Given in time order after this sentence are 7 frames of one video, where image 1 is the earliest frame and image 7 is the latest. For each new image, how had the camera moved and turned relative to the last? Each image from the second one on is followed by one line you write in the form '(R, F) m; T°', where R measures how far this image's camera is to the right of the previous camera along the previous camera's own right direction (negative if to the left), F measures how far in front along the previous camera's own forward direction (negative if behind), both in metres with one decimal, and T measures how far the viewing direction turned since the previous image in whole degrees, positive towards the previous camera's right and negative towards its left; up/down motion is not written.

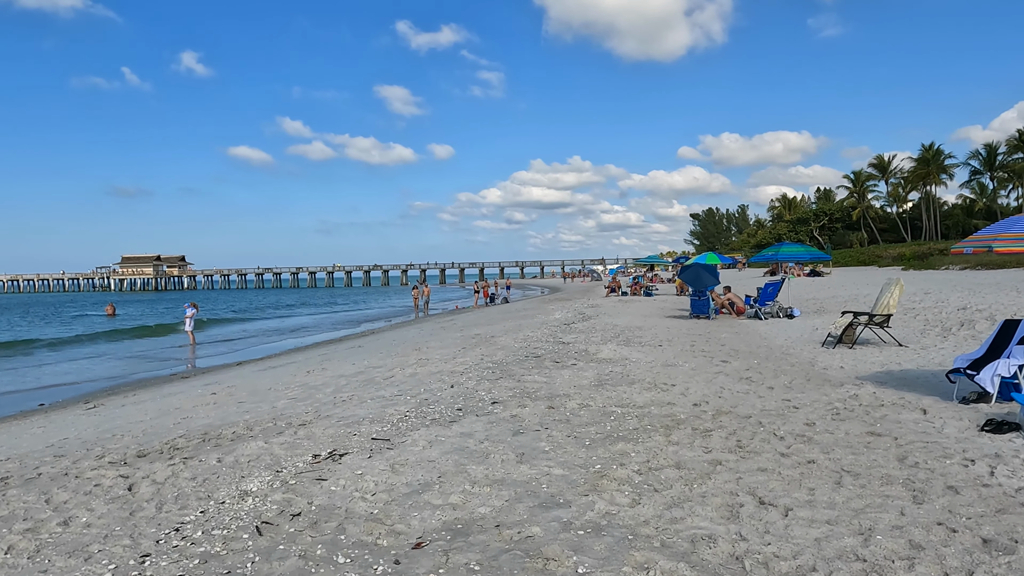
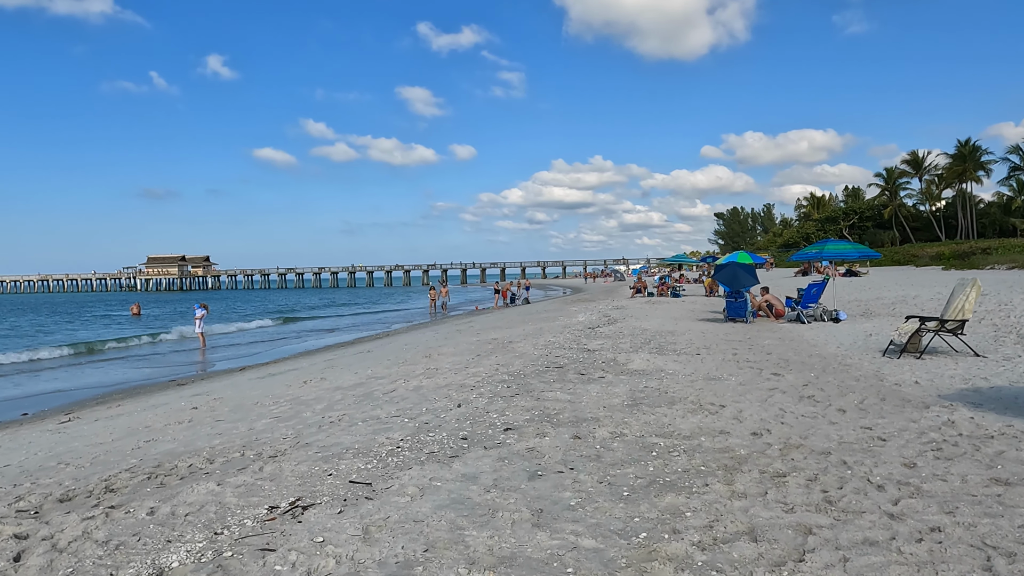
(0.0, +1.1) m; -2°
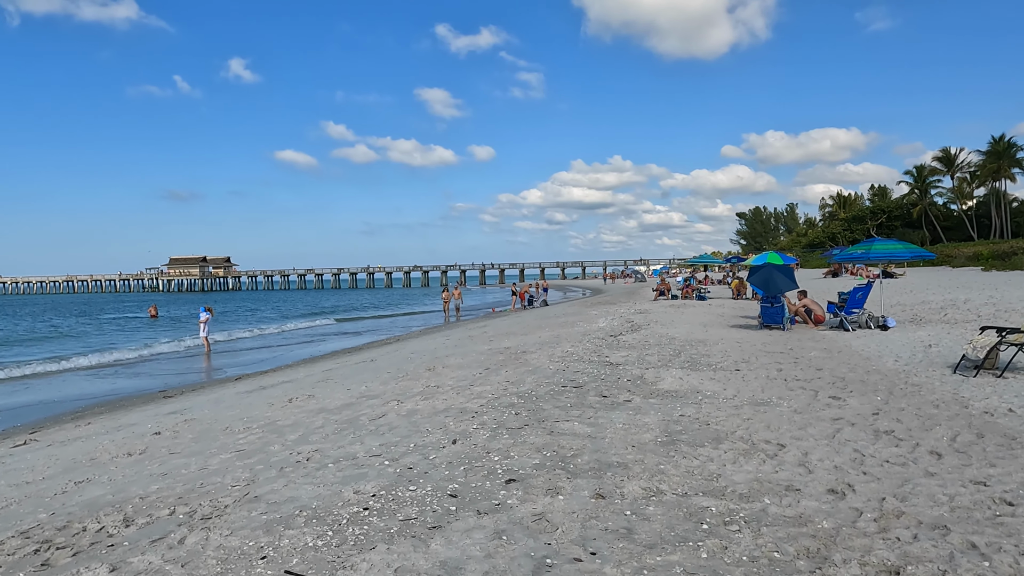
(+0.1, +1.1) m; -2°
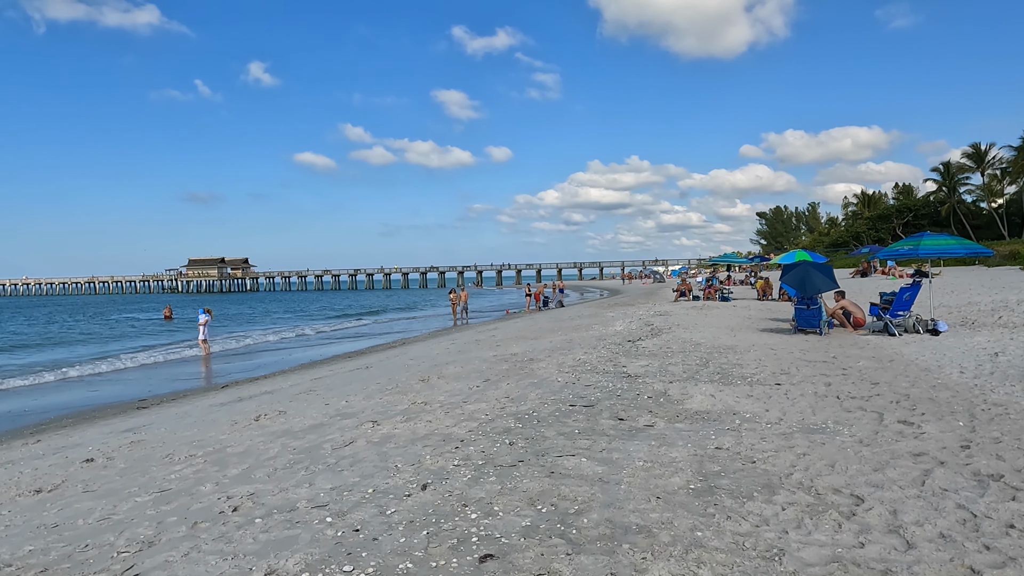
(+0.2, +1.2) m; -1°
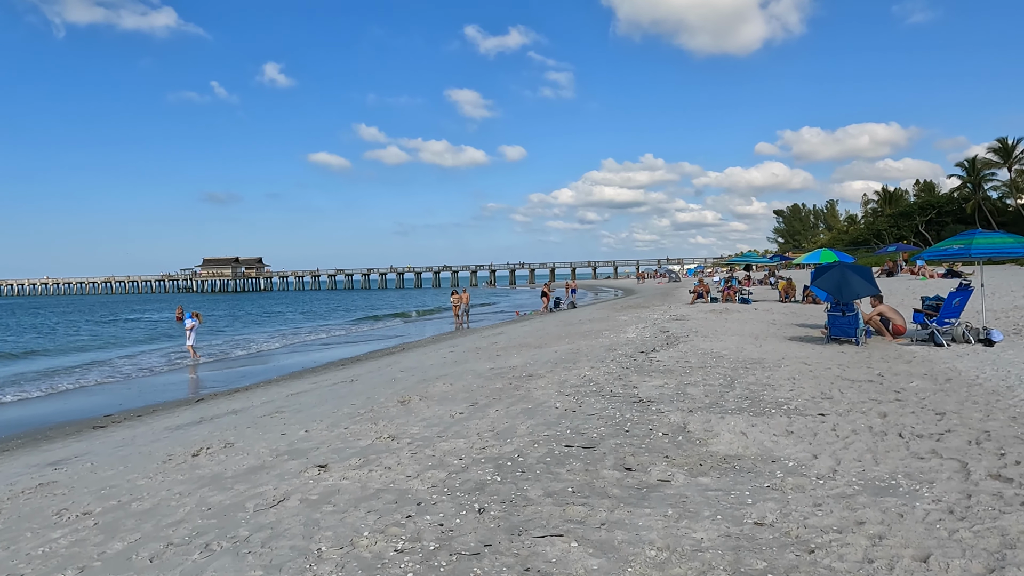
(+0.2, +1.2) m; -1°
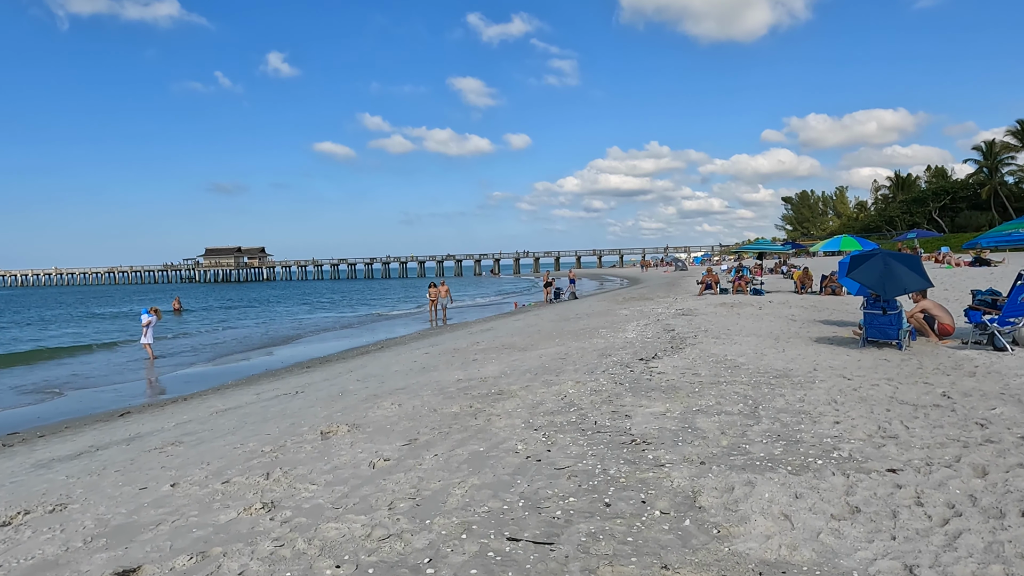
(+0.4, +1.8) m; -1°
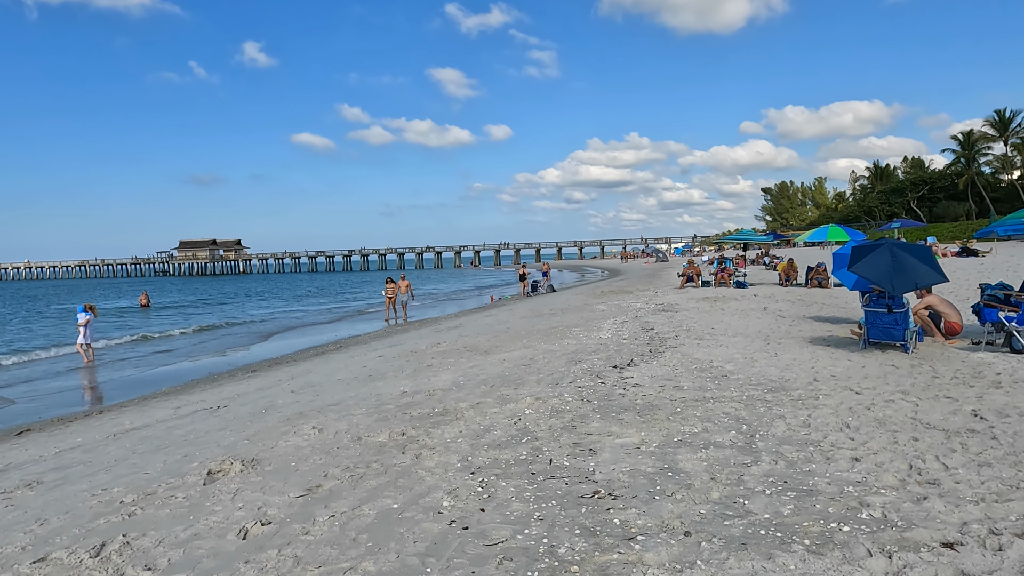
(+0.3, +1.2) m; +2°
